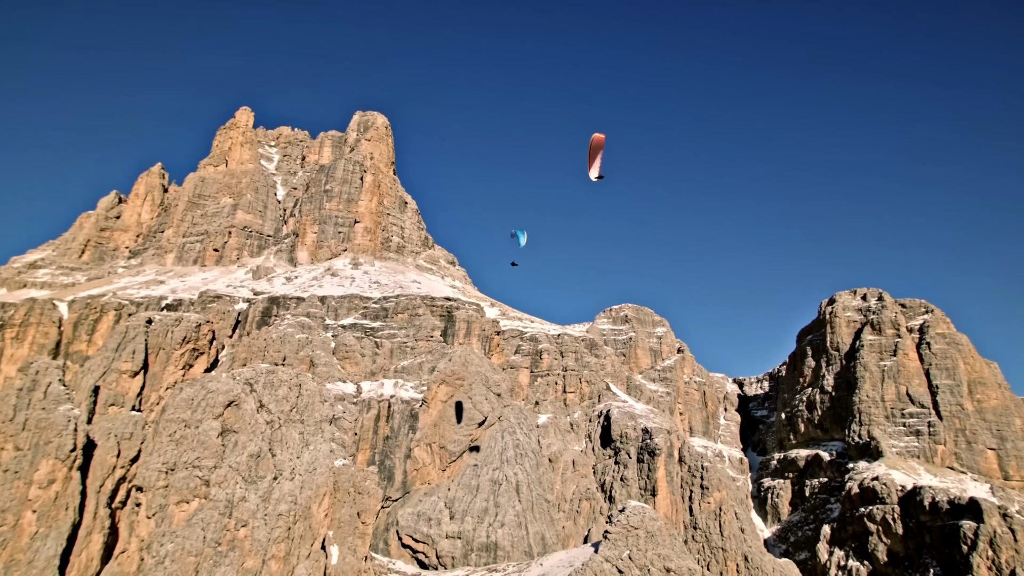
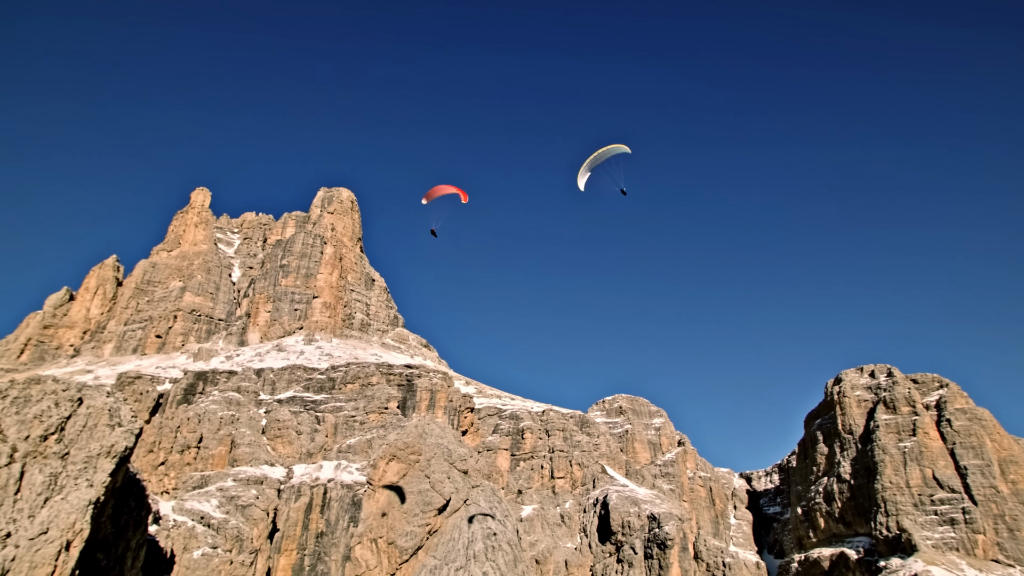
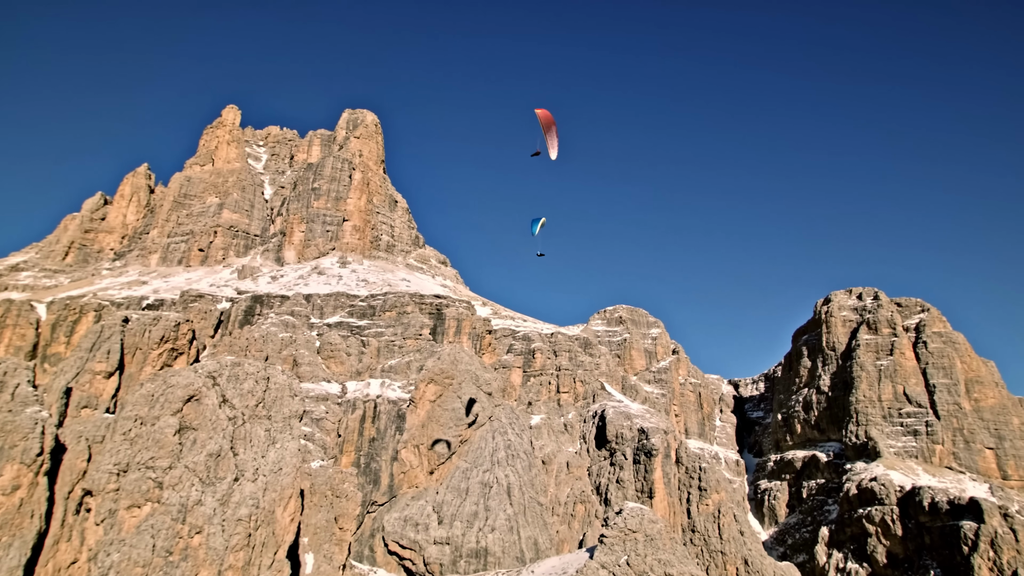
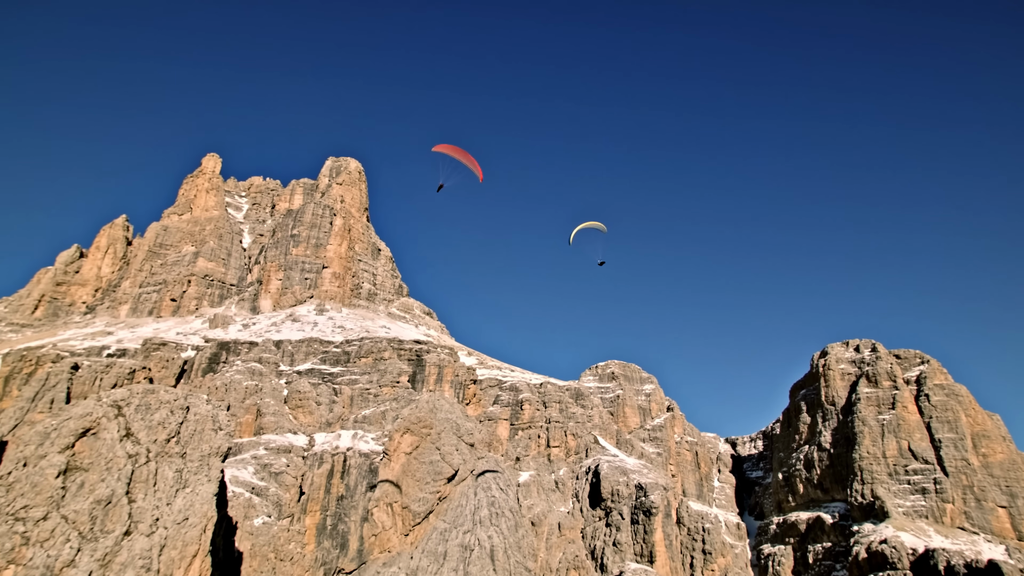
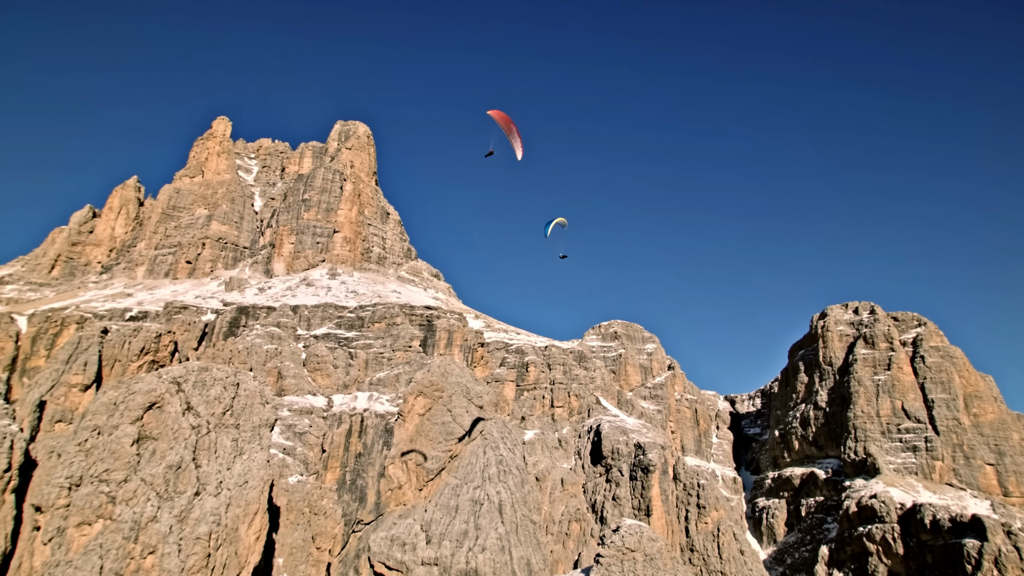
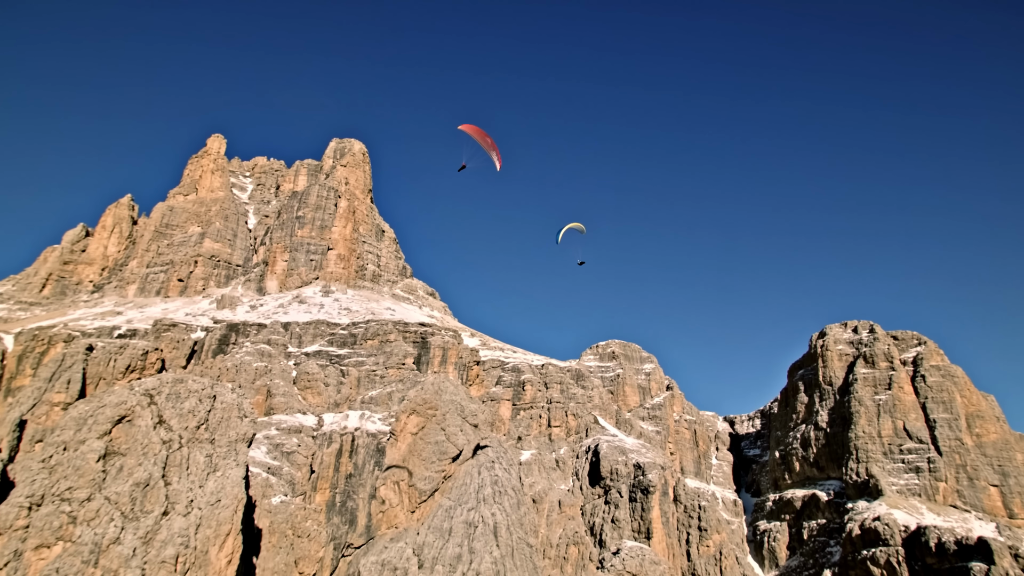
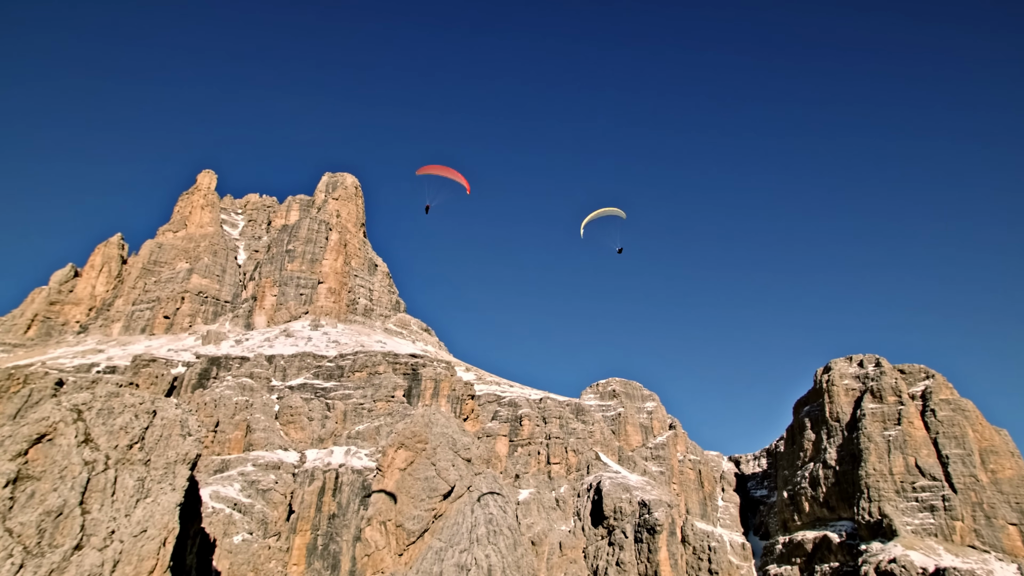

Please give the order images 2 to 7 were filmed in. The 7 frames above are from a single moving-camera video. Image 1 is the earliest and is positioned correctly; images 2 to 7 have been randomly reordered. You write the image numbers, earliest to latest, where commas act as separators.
3, 5, 6, 4, 7, 2
